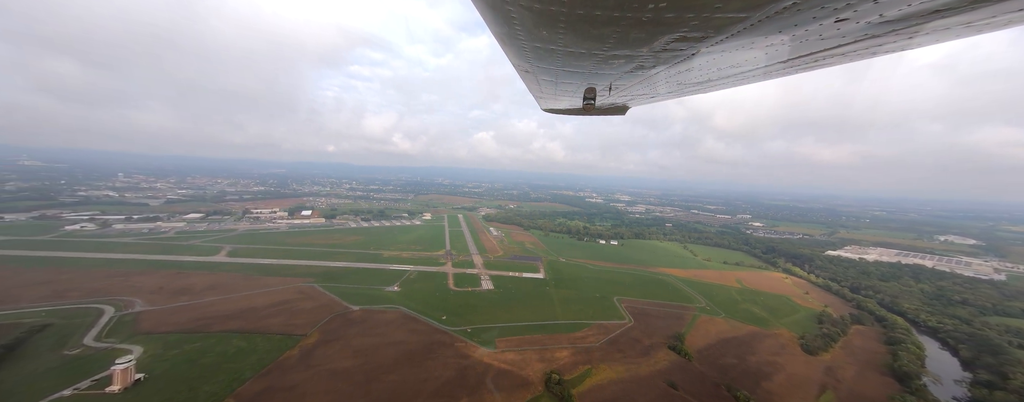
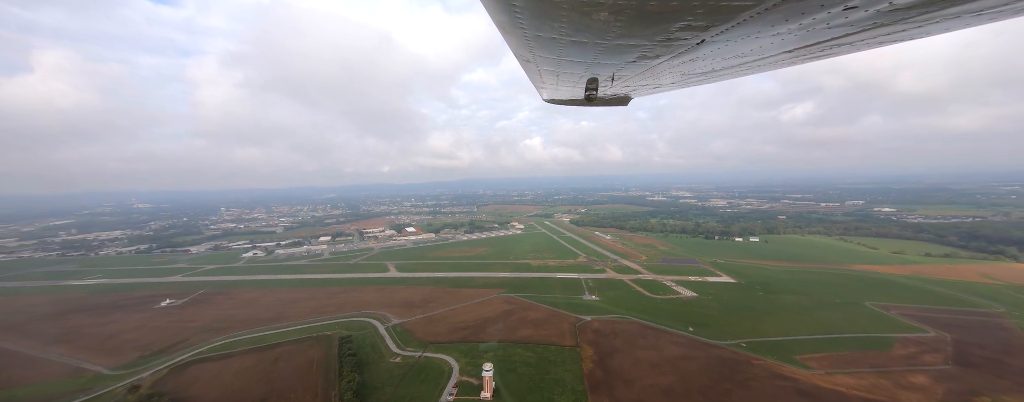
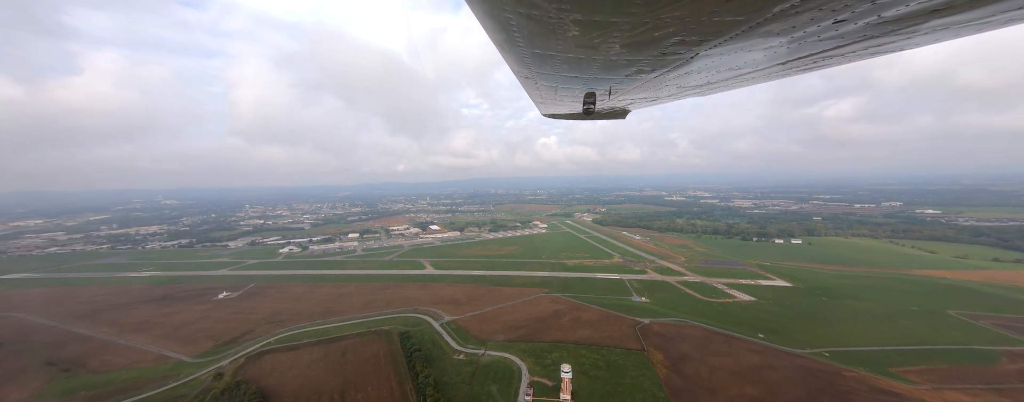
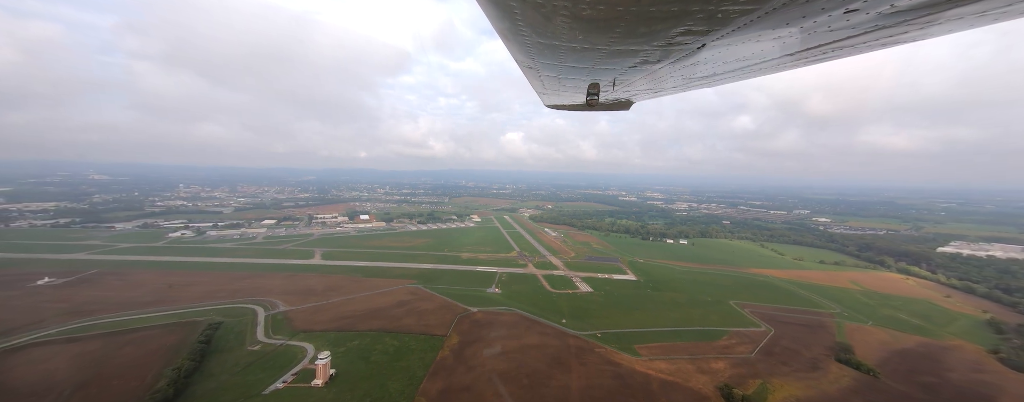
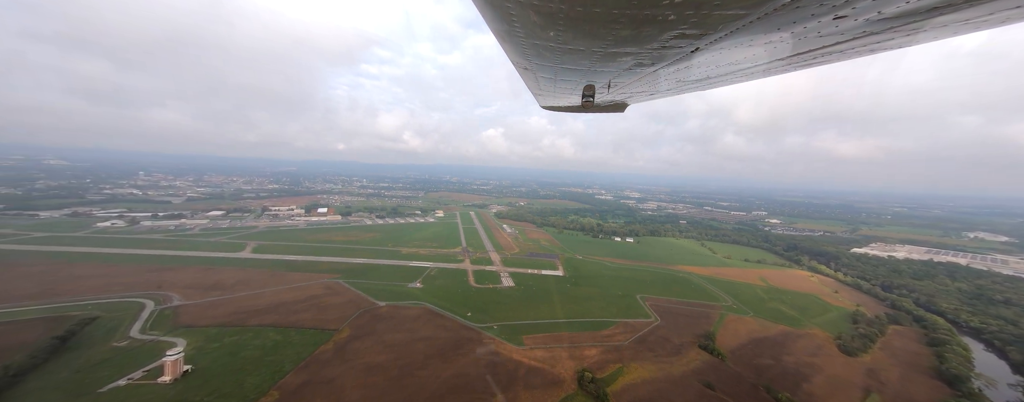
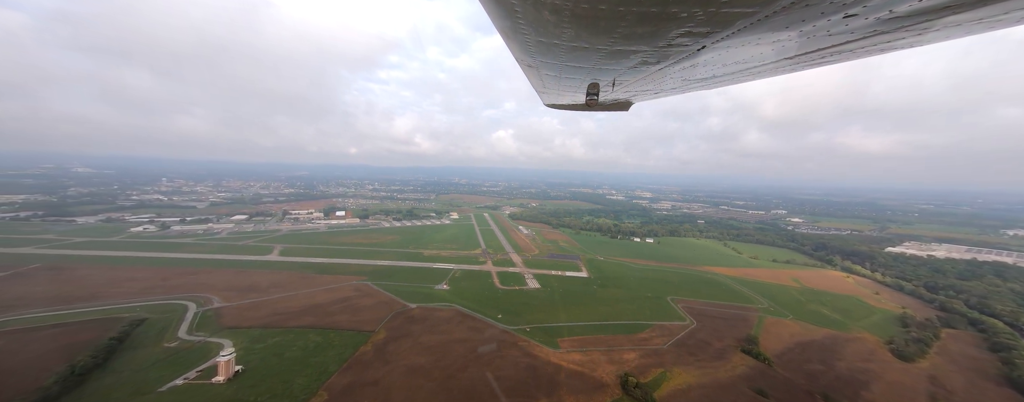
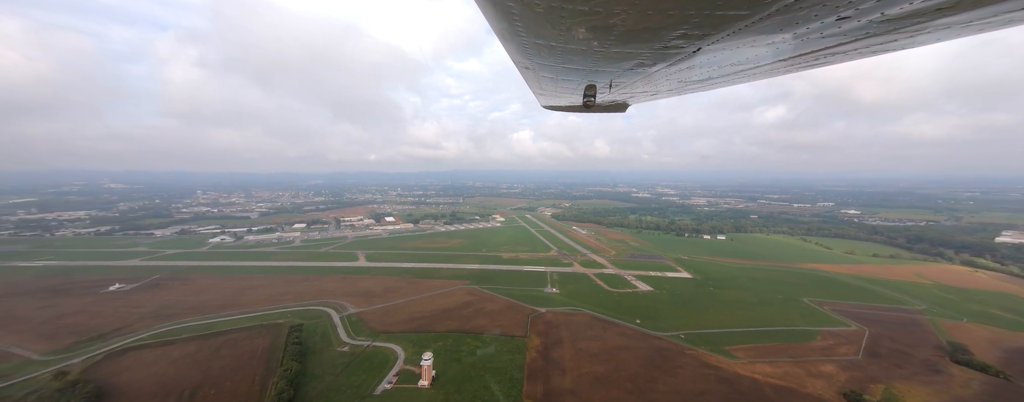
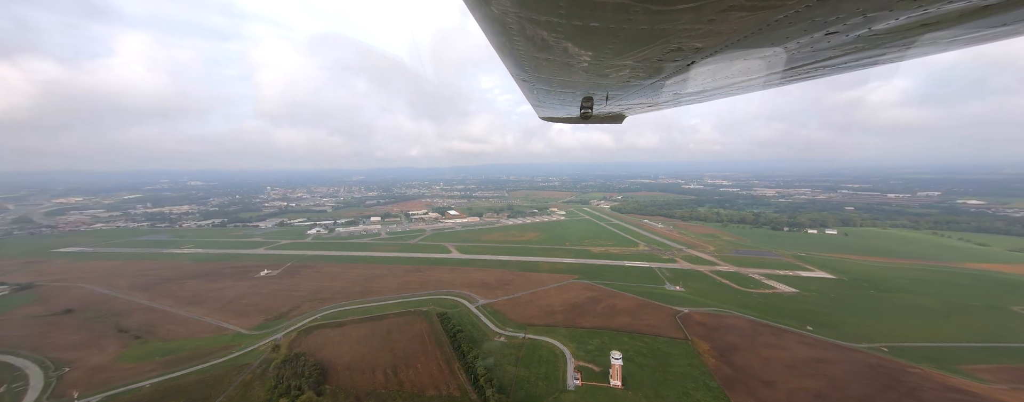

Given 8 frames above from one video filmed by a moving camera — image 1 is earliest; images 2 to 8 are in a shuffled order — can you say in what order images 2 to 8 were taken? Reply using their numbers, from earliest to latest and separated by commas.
5, 6, 4, 7, 2, 3, 8
